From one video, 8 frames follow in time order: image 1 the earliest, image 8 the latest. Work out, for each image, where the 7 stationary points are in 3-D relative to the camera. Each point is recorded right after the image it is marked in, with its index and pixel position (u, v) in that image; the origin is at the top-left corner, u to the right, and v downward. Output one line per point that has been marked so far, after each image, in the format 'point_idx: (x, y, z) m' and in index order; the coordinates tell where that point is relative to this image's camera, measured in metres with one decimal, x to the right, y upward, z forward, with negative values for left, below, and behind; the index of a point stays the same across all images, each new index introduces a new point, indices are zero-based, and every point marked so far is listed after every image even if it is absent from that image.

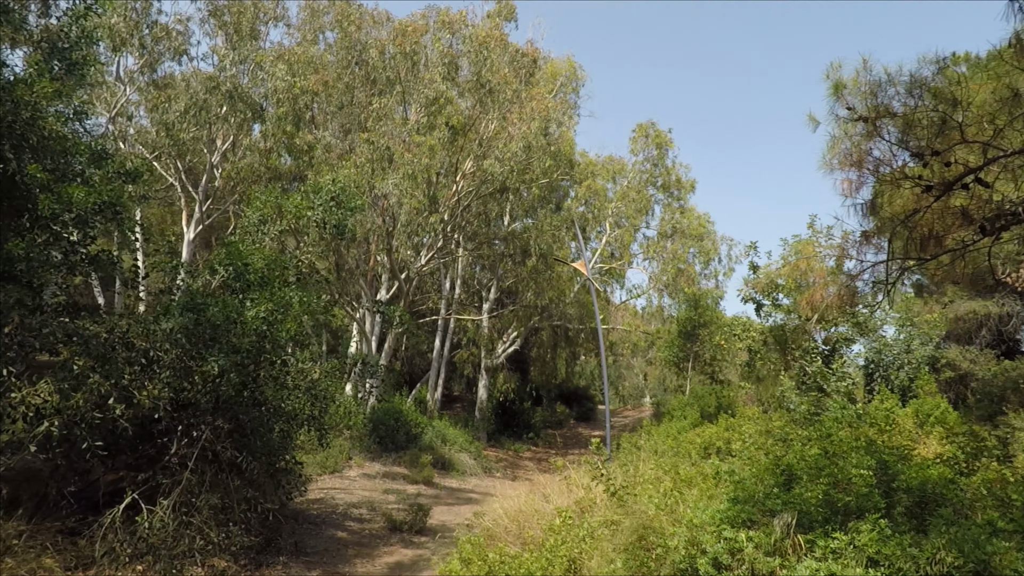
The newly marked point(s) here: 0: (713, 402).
0: (+5.9, -3.4, +17.9) m
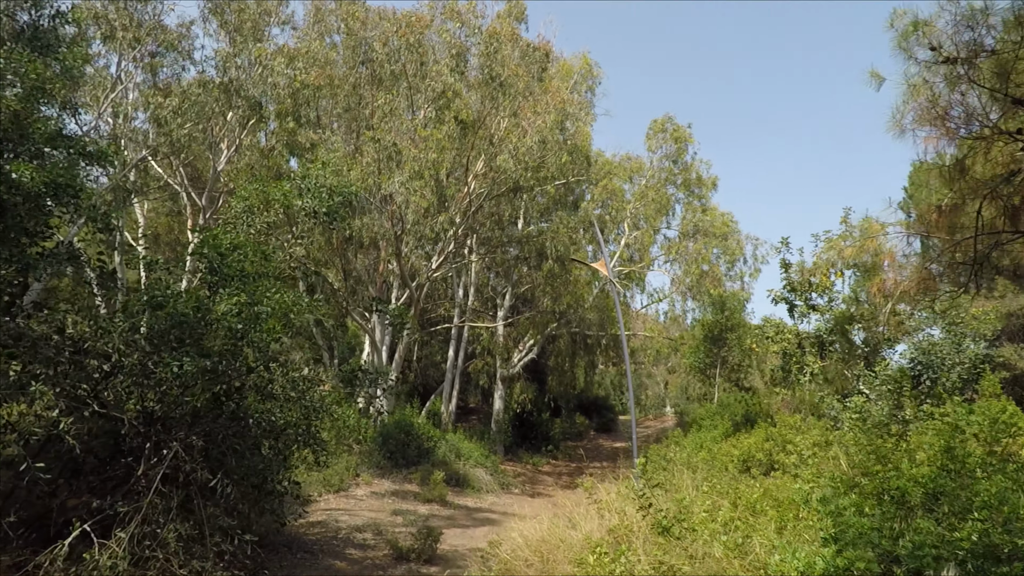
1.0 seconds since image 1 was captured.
0: (+6.4, -3.4, +16.8) m
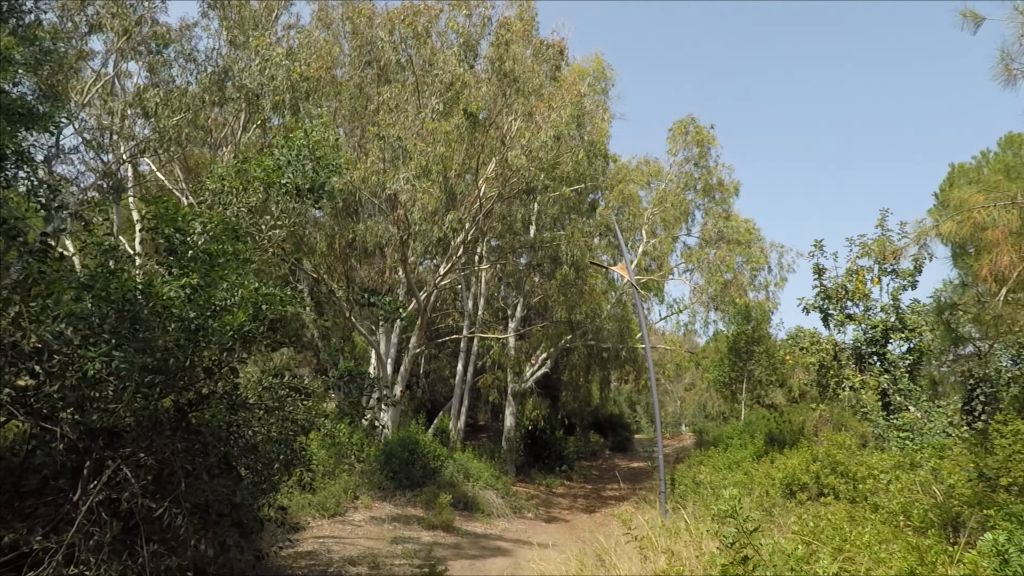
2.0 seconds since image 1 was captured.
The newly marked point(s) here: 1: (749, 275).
0: (+6.7, -3.6, +15.6) m
1: (+7.1, +0.4, +18.5) m
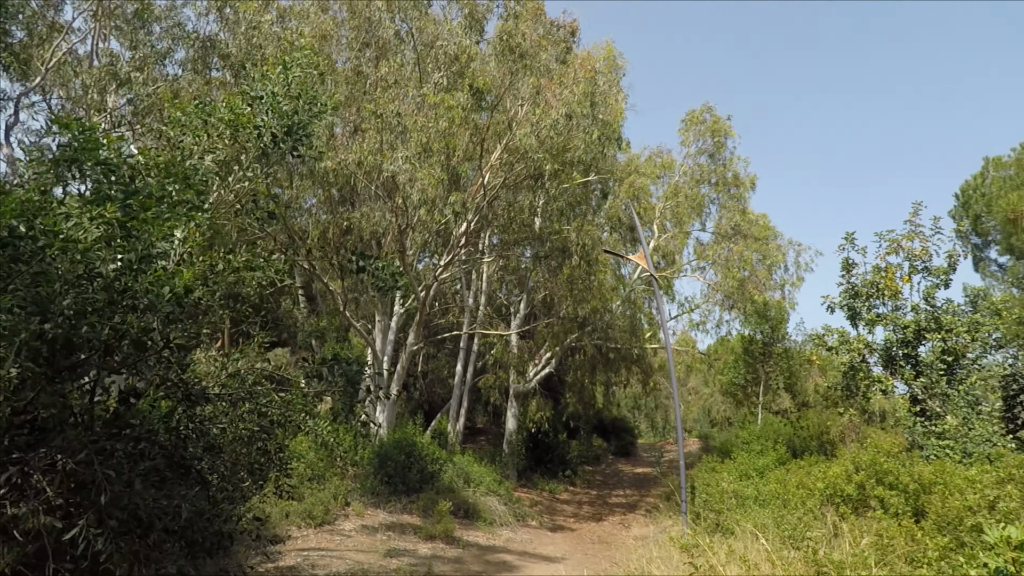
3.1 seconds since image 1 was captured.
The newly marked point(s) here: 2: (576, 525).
0: (+6.8, -3.5, +14.6) m
1: (+7.2, +0.4, +17.6) m
2: (+1.4, -5.4, +13.9) m
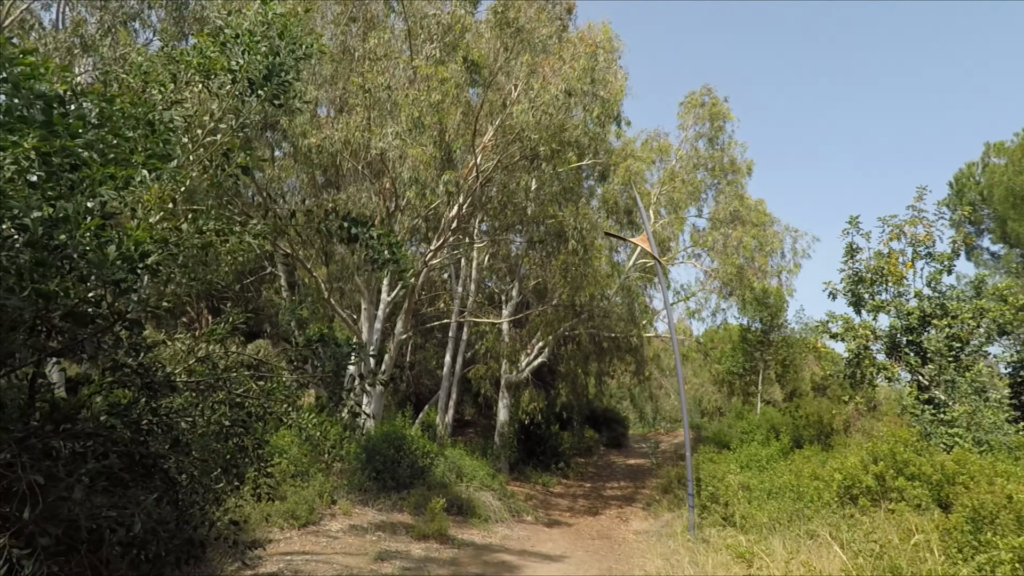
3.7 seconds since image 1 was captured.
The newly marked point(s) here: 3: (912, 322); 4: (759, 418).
0: (+6.6, -3.2, +14.2) m
1: (+7.0, +0.8, +17.1) m
2: (+1.3, -5.0, +13.4) m
3: (+8.1, -0.7, +12.5) m
4: (+6.0, -3.2, +14.9) m
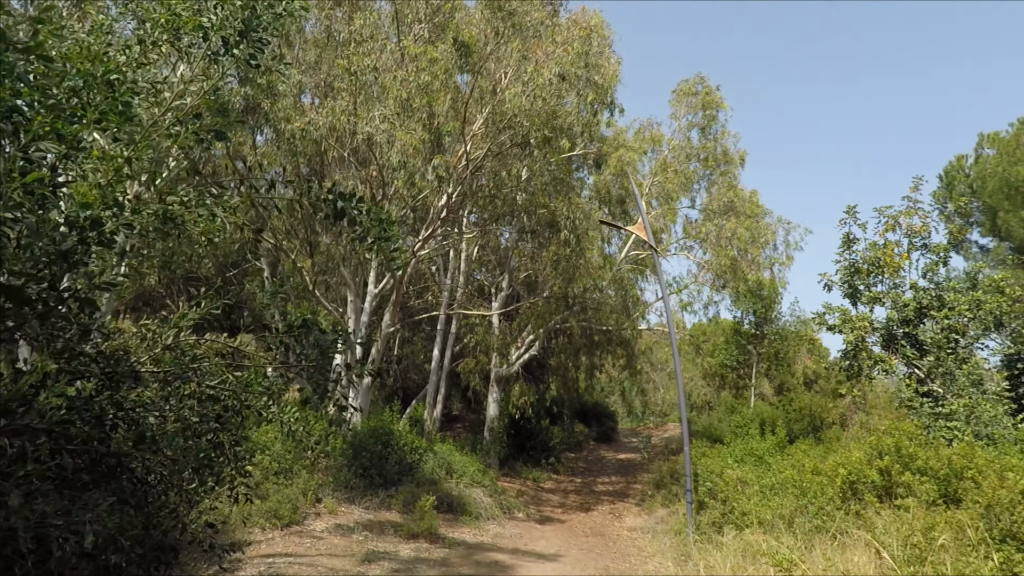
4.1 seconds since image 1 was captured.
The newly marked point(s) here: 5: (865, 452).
0: (+6.4, -3.0, +14.0) m
1: (+6.7, +1.0, +16.9) m
2: (+1.1, -4.9, +13.1) m
3: (+7.9, -0.5, +12.3) m
4: (+5.8, -3.0, +14.7) m
5: (+4.8, -2.2, +8.4) m
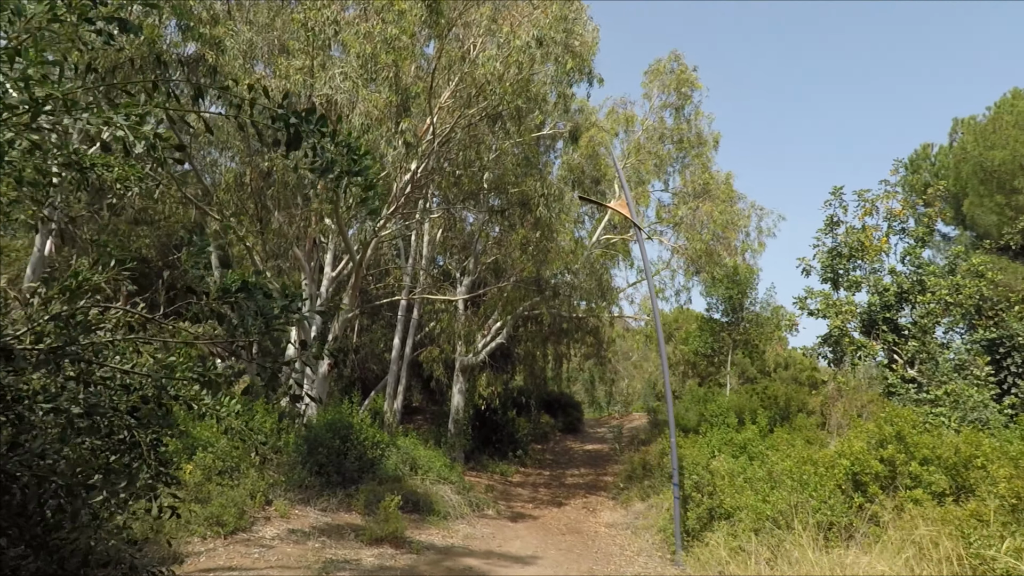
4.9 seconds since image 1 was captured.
0: (+5.7, -2.7, +13.6) m
1: (+5.9, +1.4, +16.5) m
2: (+0.5, -4.5, +12.4) m
3: (+7.3, -0.2, +12.0) m
4: (+5.0, -2.6, +14.3) m
5: (+4.5, -2.0, +7.9) m
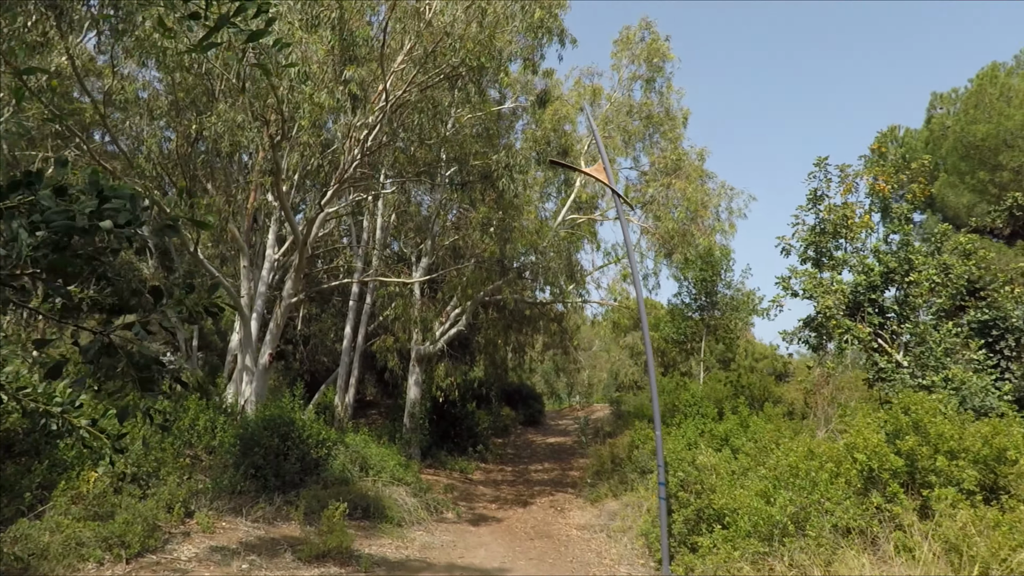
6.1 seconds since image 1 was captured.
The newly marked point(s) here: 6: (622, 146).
0: (+4.9, -2.3, +12.9) m
1: (+4.9, +1.8, +15.7) m
2: (-0.2, -4.1, +11.4) m
3: (+6.7, +0.2, +11.4) m
4: (+4.2, -2.2, +13.5) m
5: (+4.1, -1.7, +7.1) m
6: (+2.9, +3.7, +16.4) m
